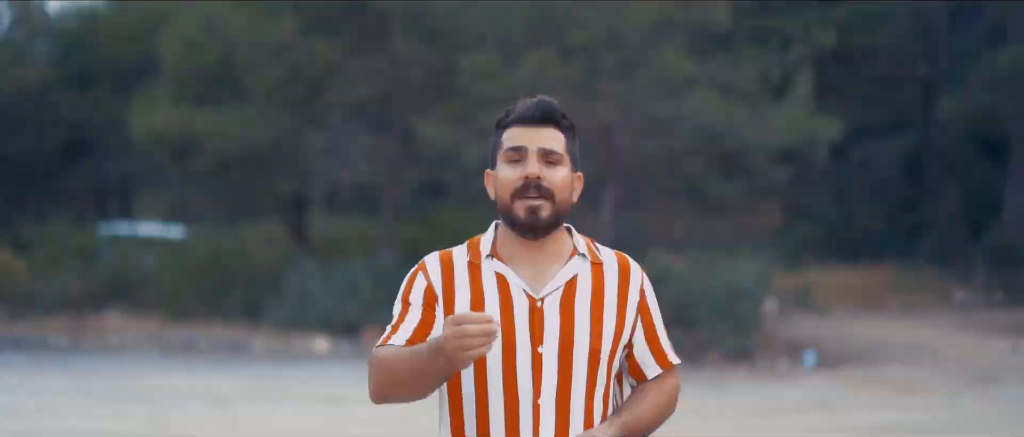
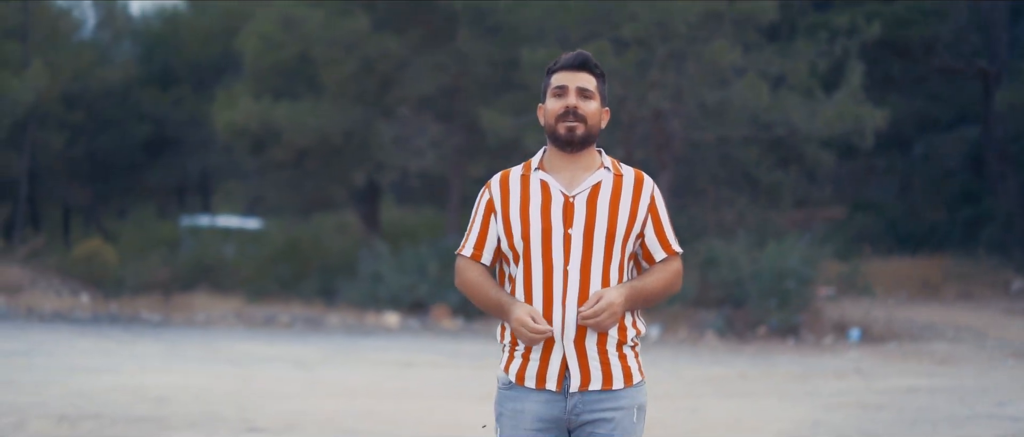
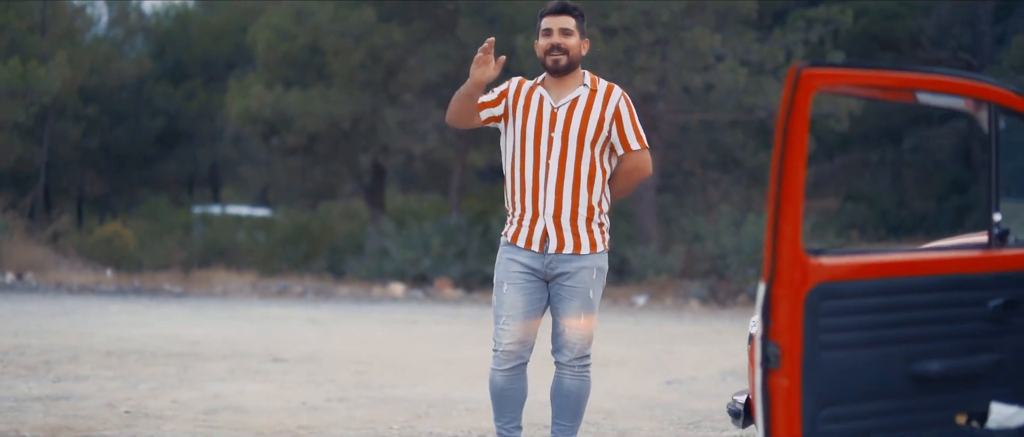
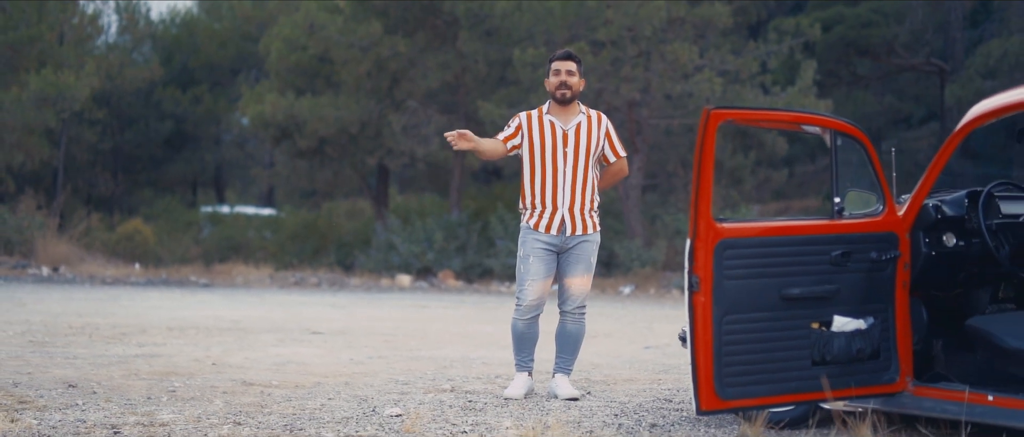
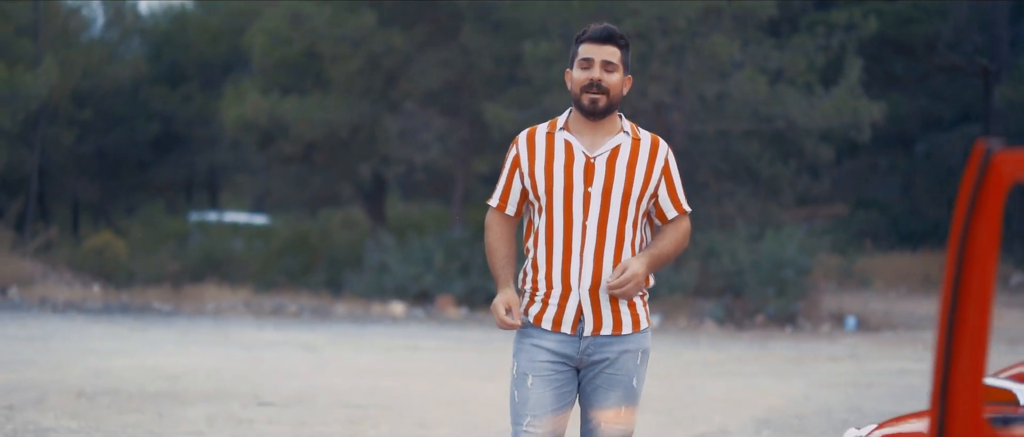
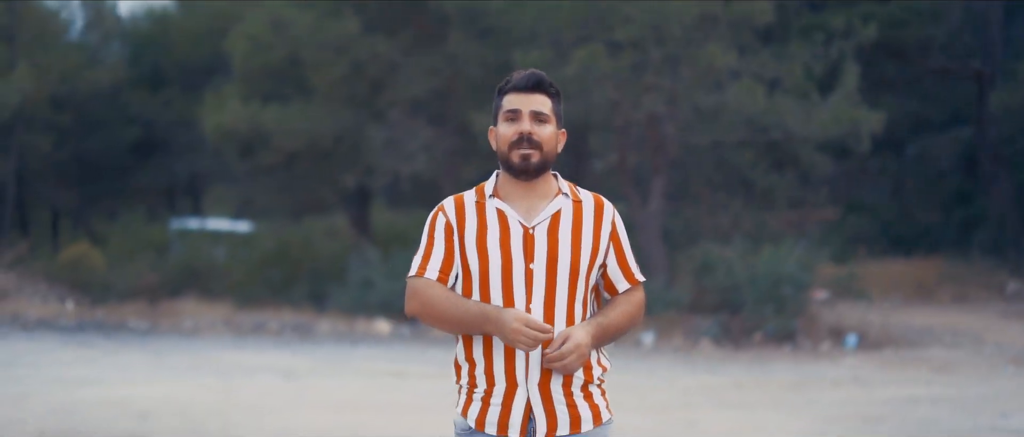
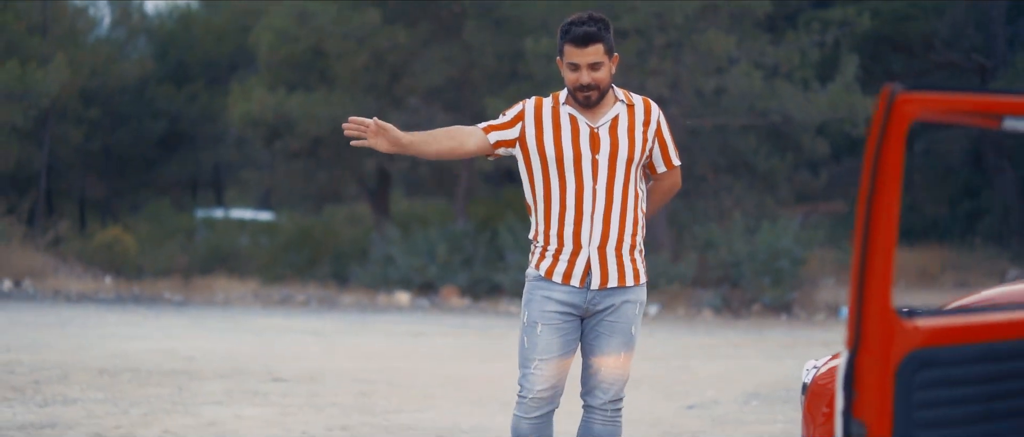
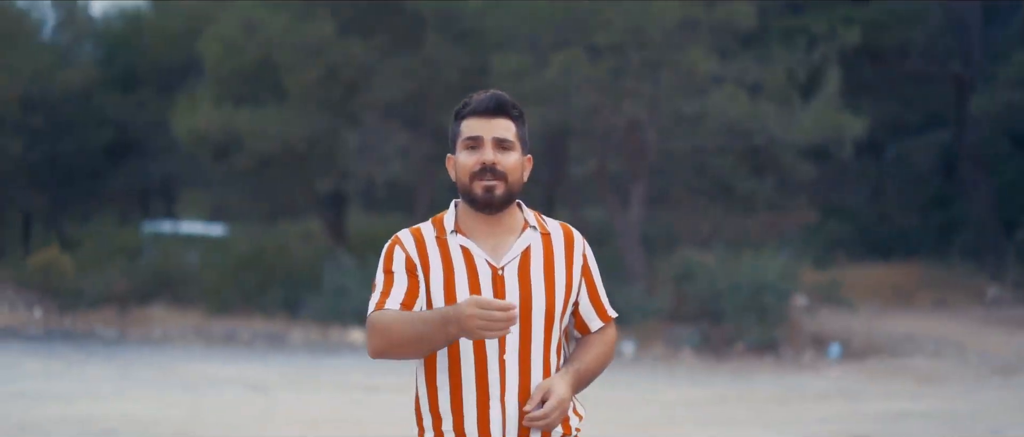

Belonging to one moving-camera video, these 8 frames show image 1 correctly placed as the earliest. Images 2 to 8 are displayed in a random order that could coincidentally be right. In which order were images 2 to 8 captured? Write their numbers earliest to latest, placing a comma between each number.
8, 6, 2, 5, 7, 3, 4
